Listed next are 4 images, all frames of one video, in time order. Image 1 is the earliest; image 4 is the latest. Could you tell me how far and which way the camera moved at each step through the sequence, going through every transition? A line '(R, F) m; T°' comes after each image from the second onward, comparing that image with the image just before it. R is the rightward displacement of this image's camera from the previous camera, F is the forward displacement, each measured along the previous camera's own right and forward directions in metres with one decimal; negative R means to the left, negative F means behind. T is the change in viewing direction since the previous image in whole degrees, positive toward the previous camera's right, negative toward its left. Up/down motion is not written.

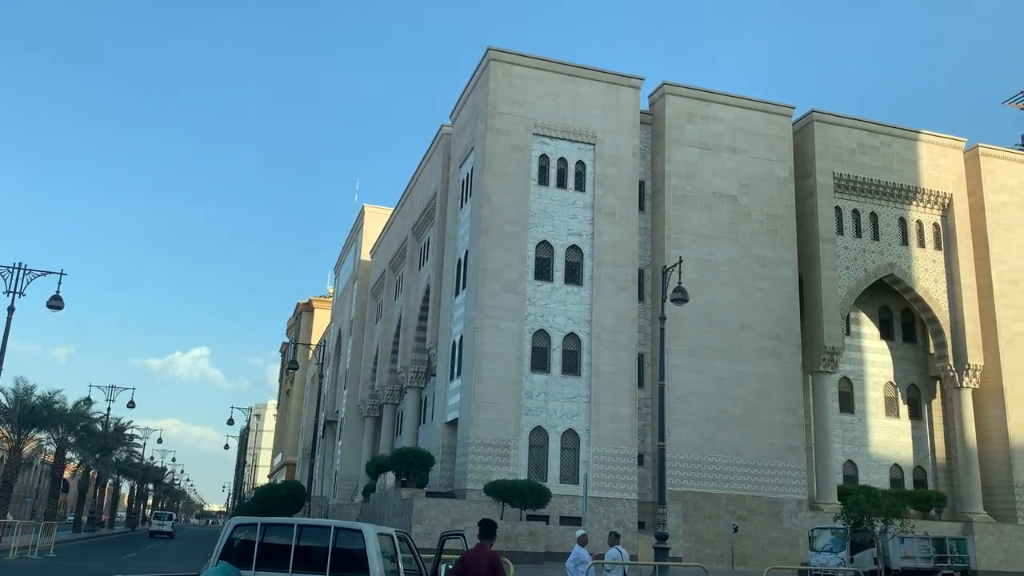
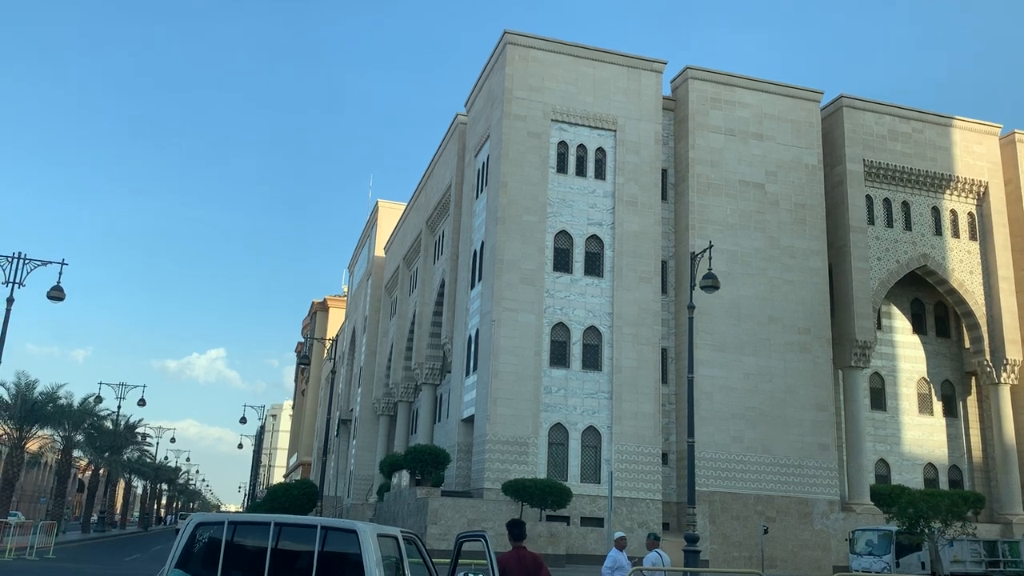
(-0.1, +1.2) m; -1°
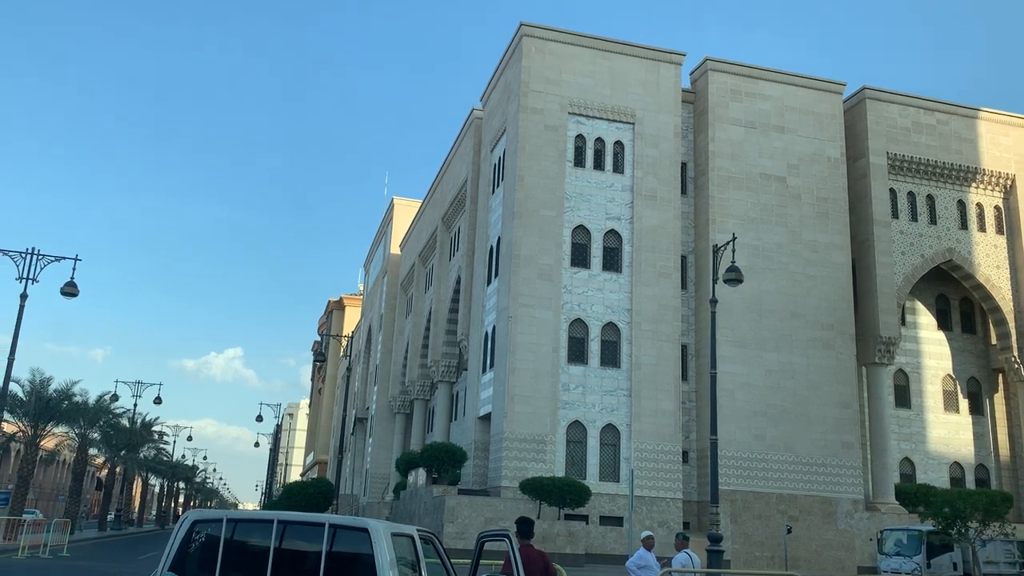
(-0.1, +0.4) m; -1°
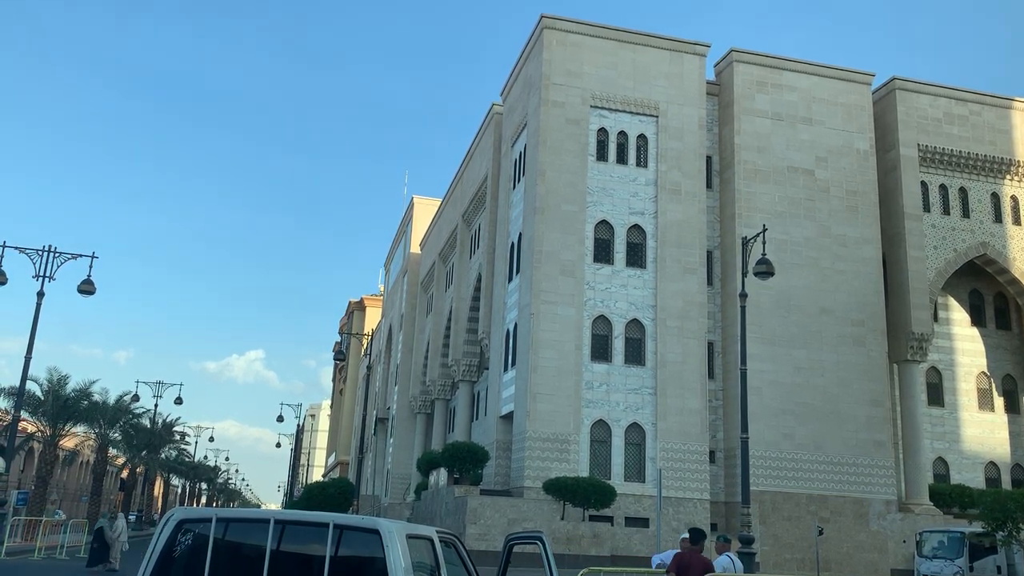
(0.0, +0.5) m; -1°
